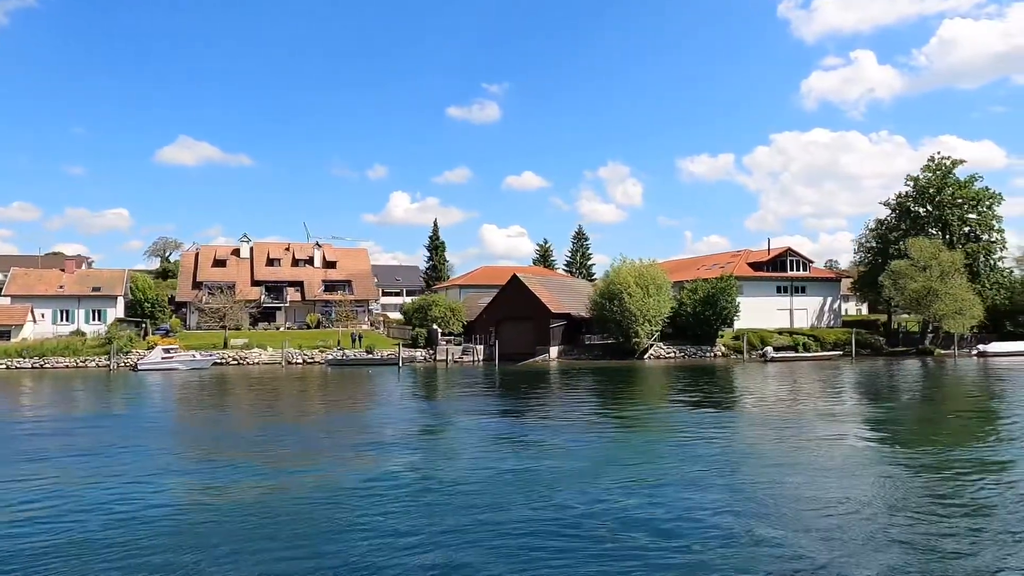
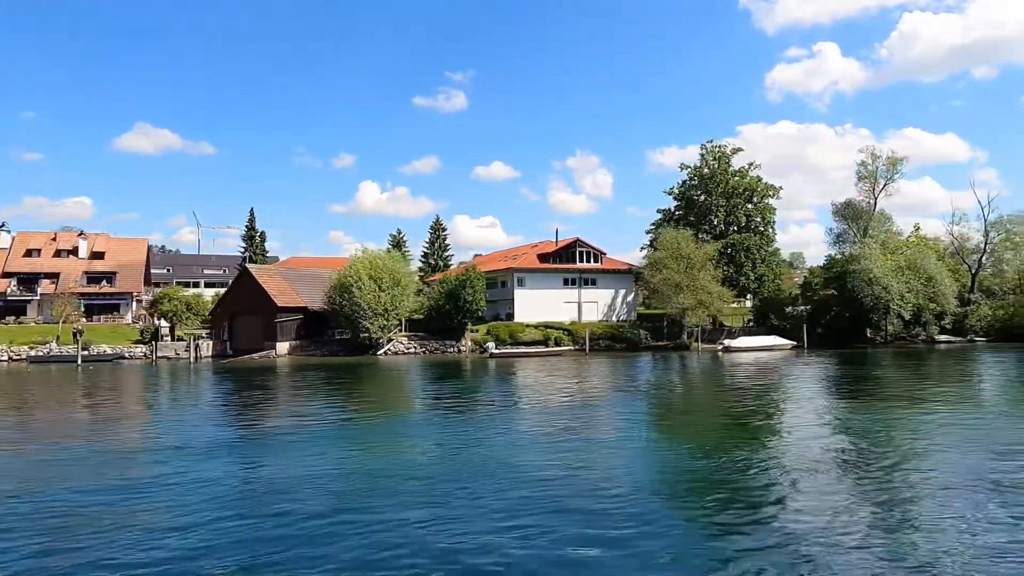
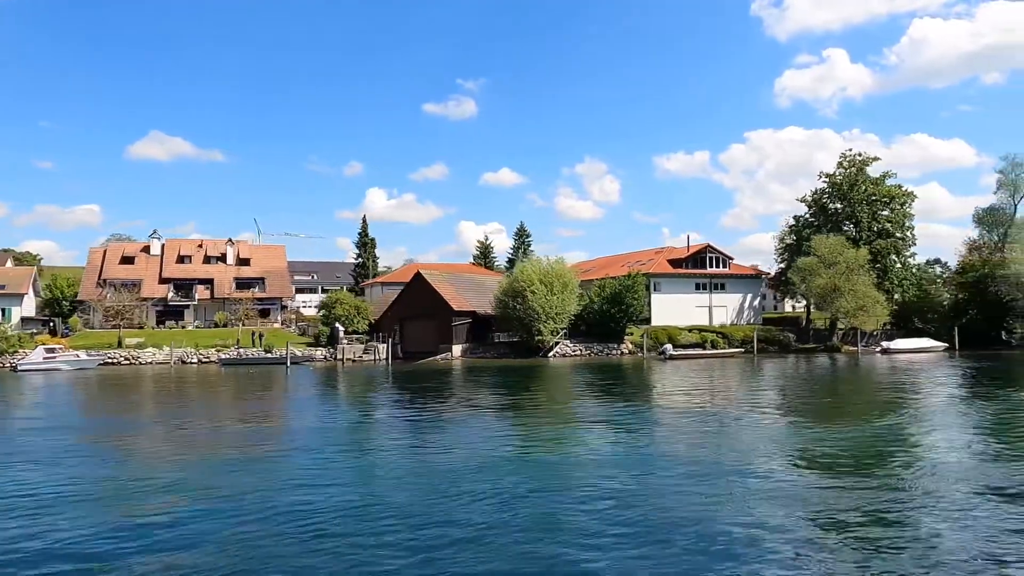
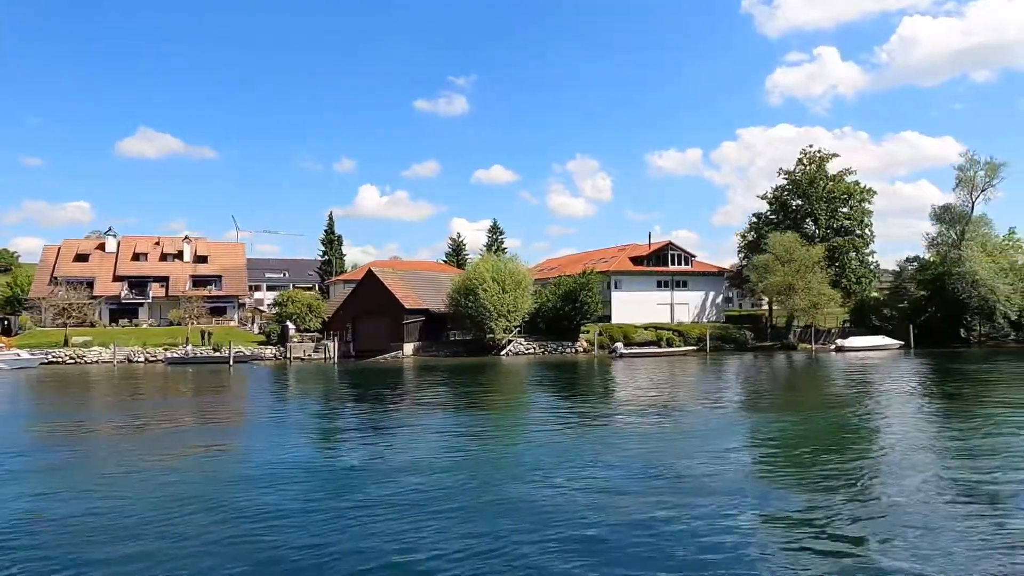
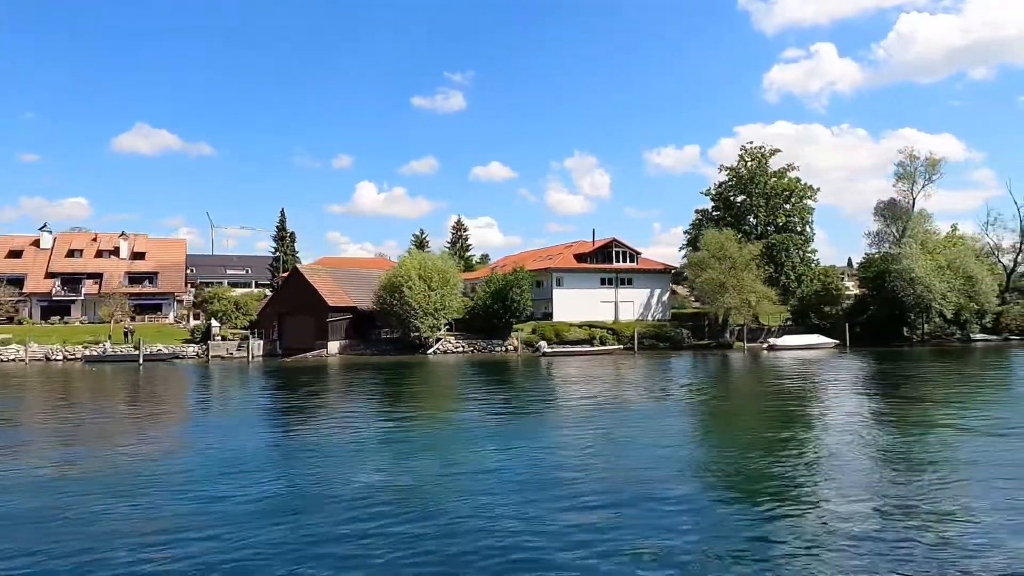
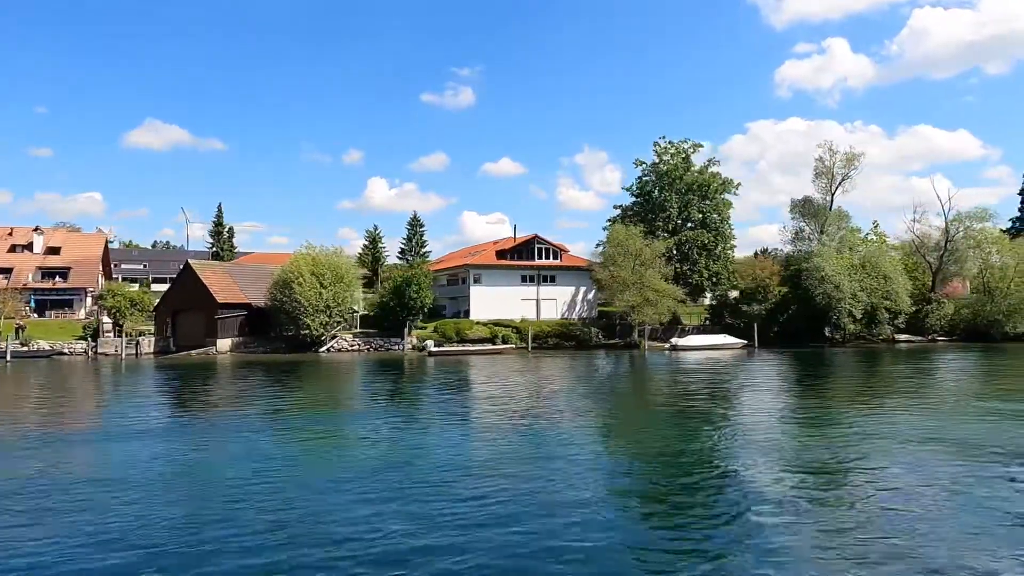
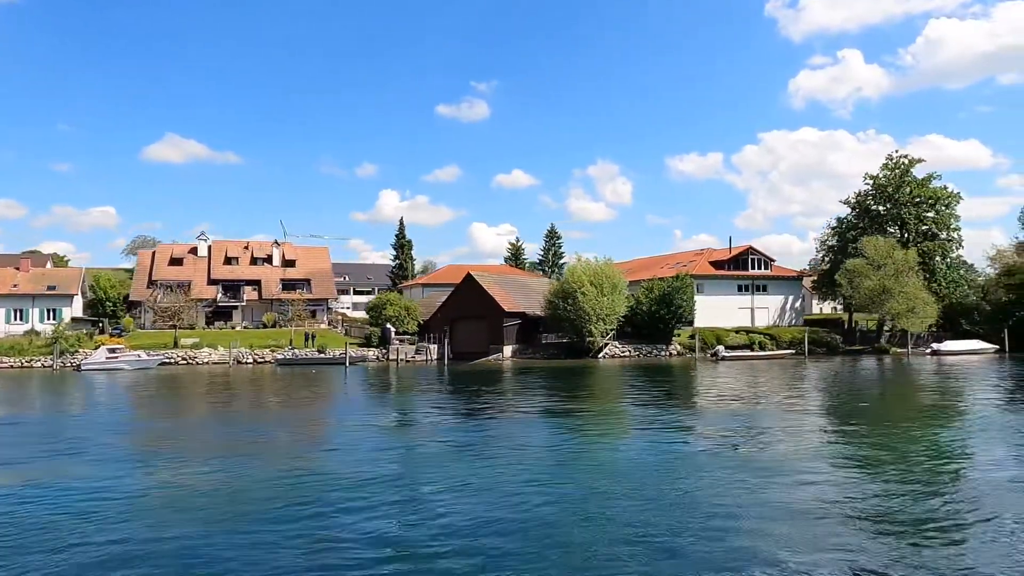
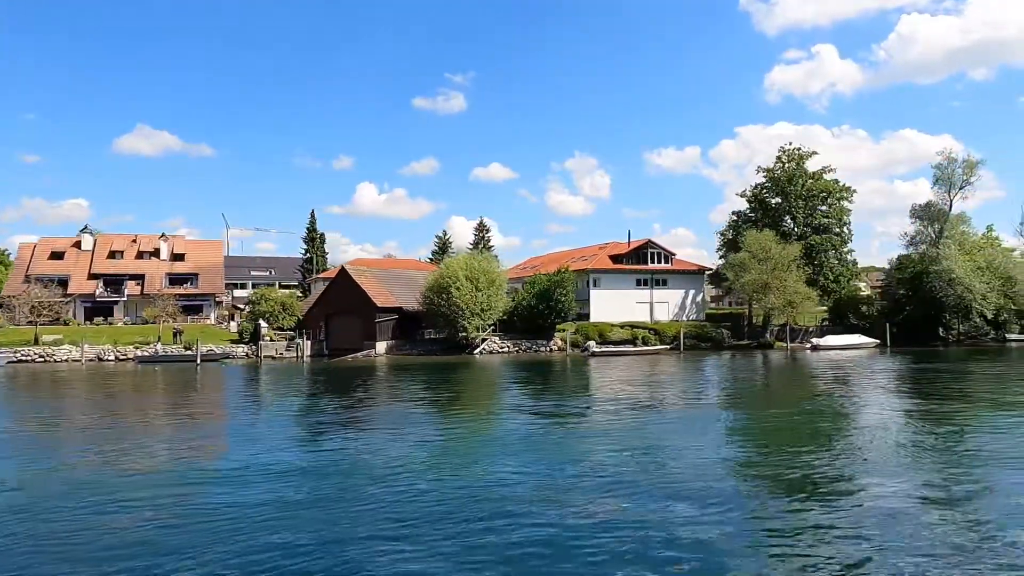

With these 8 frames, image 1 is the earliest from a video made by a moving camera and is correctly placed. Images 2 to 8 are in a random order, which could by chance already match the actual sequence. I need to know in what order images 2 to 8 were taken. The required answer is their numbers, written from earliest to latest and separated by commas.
7, 3, 4, 8, 5, 2, 6
